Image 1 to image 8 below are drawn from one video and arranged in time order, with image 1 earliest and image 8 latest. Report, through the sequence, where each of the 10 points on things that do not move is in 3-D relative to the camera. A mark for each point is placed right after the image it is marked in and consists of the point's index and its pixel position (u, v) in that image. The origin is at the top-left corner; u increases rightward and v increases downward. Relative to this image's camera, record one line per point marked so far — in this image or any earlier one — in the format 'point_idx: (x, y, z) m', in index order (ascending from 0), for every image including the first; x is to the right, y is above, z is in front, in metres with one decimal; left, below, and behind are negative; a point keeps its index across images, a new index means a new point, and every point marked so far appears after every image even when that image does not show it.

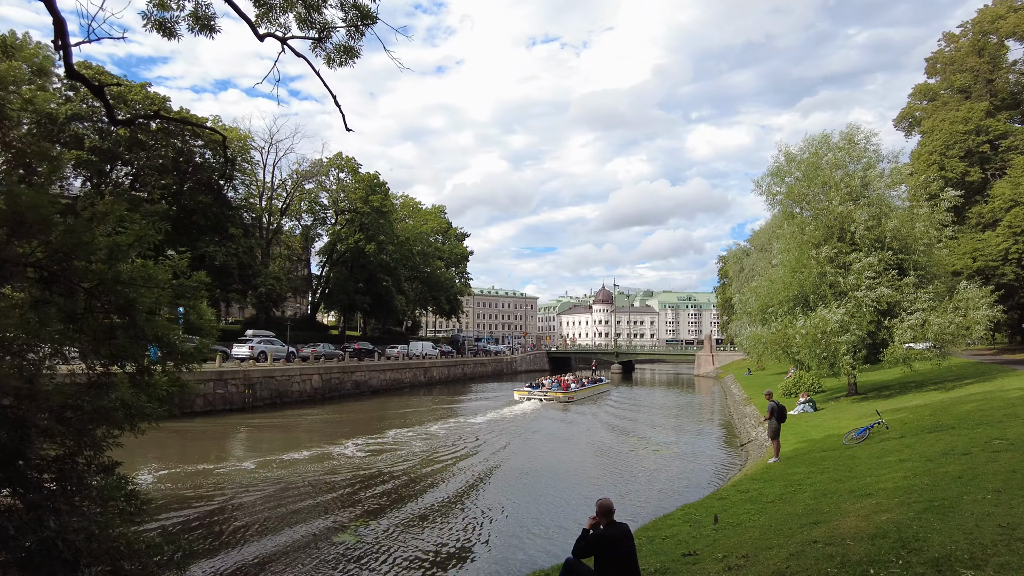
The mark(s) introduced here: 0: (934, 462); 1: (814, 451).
0: (+6.1, -2.6, +9.5) m
1: (+6.5, -3.5, +13.9) m
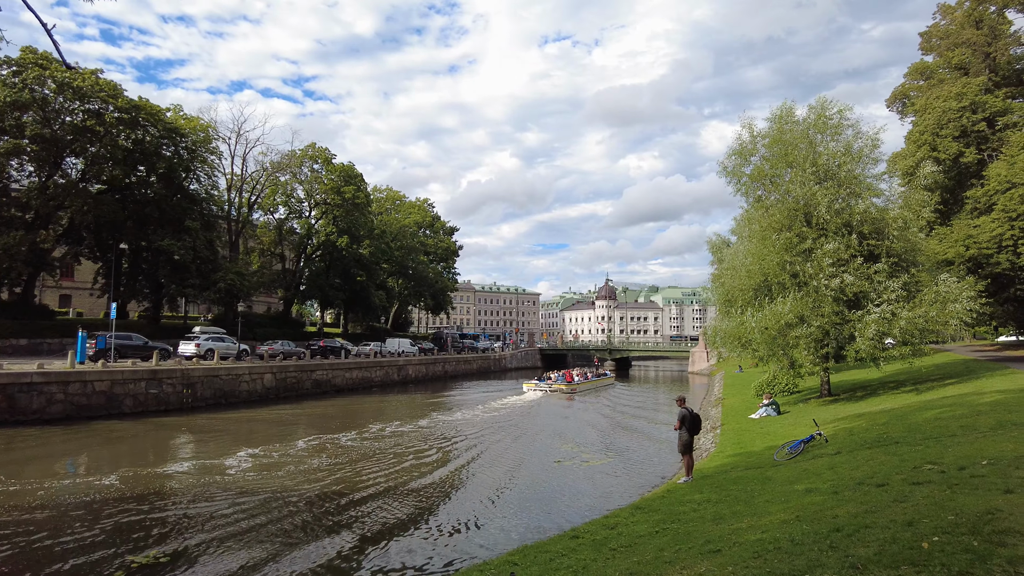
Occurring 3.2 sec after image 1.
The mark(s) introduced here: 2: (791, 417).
0: (+3.6, -2.3, +7.1) m
1: (+4.0, -3.2, +11.5) m
2: (+8.1, -3.7, +19.0) m
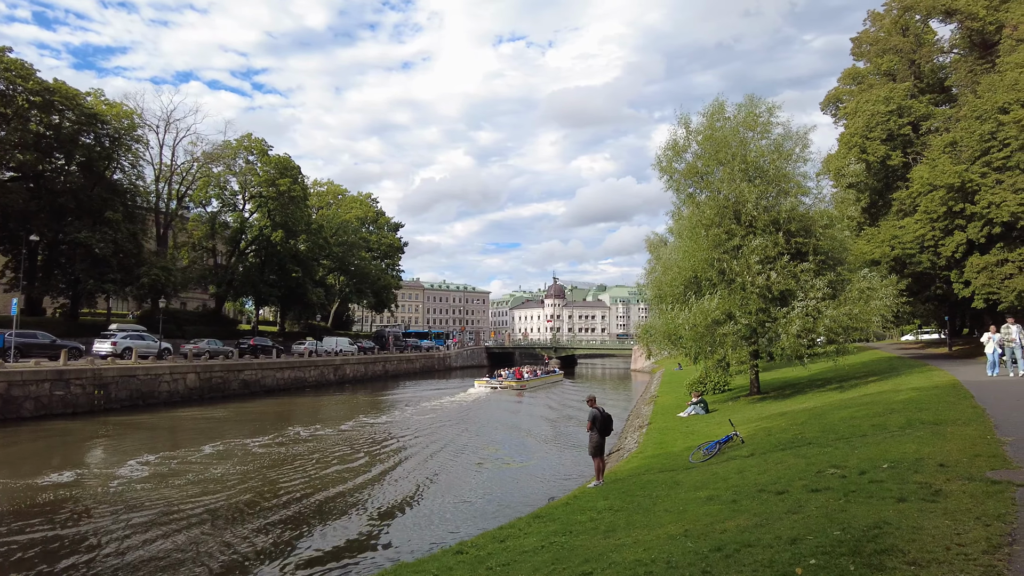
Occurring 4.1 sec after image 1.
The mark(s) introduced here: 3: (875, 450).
0: (+2.2, -2.2, +6.6) m
1: (+2.3, -3.1, +11.1) m
2: (+5.9, -3.7, +18.8) m
3: (+4.3, -1.9, +7.7) m
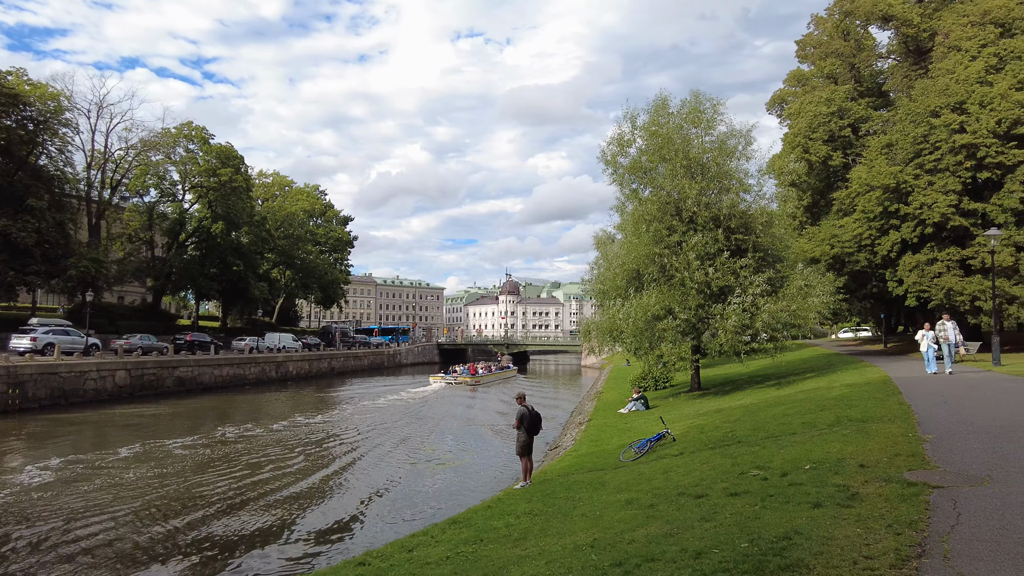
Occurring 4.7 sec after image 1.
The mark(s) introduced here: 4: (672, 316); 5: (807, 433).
0: (+1.3, -2.1, +6.2) m
1: (+1.1, -3.0, +10.7) m
2: (+4.2, -3.6, +18.6) m
3: (+3.3, -1.9, +7.5) m
4: (+4.8, -0.9, +19.5) m
5: (+4.0, -2.0, +8.9) m
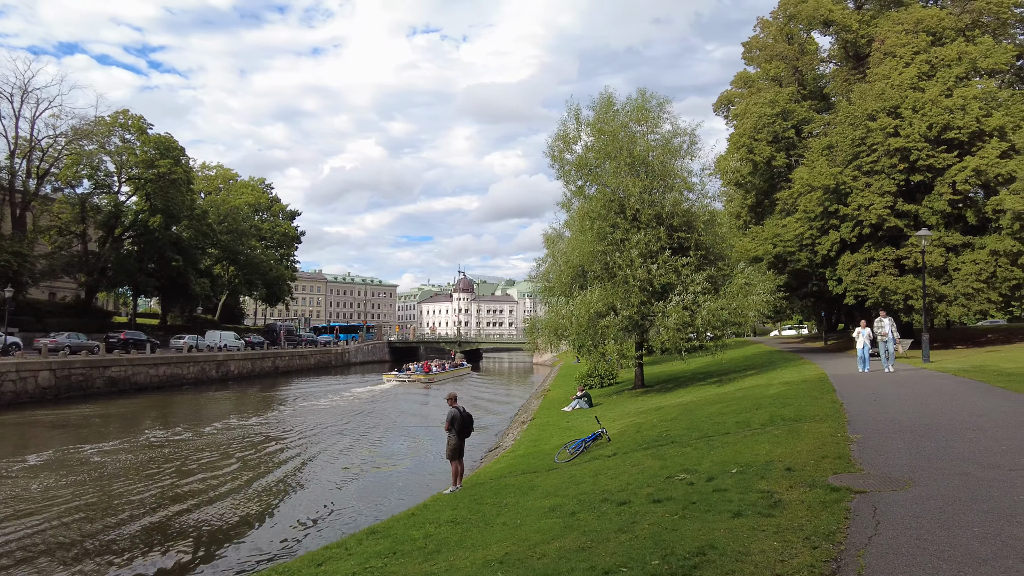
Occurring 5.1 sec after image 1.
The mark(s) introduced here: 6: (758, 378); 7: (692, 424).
0: (+0.5, -2.1, +5.9) m
1: (0.0, -3.0, +10.3) m
2: (+2.5, -3.5, +18.4) m
3: (+2.4, -1.8, +7.2) m
4: (+3.1, -0.8, +19.3) m
5: (+3.0, -1.9, +8.7) m
6: (+6.9, -2.5, +18.1) m
7: (+2.9, -2.2, +10.6) m
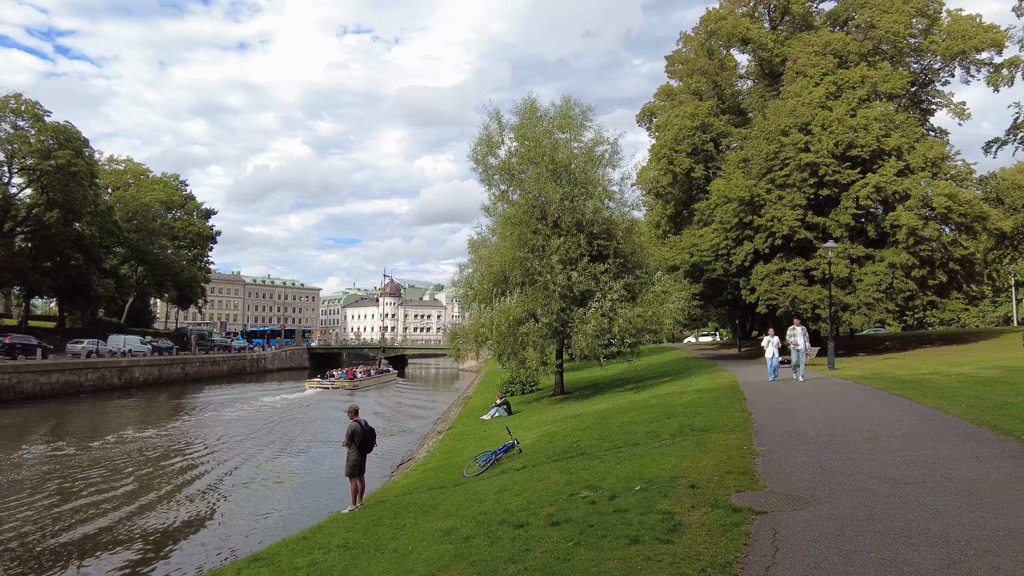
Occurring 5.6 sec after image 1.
0: (-0.4, -2.2, +5.4) m
1: (-1.4, -3.0, +9.8) m
2: (+0.2, -3.6, +18.1) m
3: (+1.3, -1.9, +7.0) m
4: (+0.7, -1.0, +19.1) m
5: (+1.8, -2.0, +8.5) m
6: (+4.6, -2.7, +18.2) m
7: (+1.5, -2.3, +10.4) m
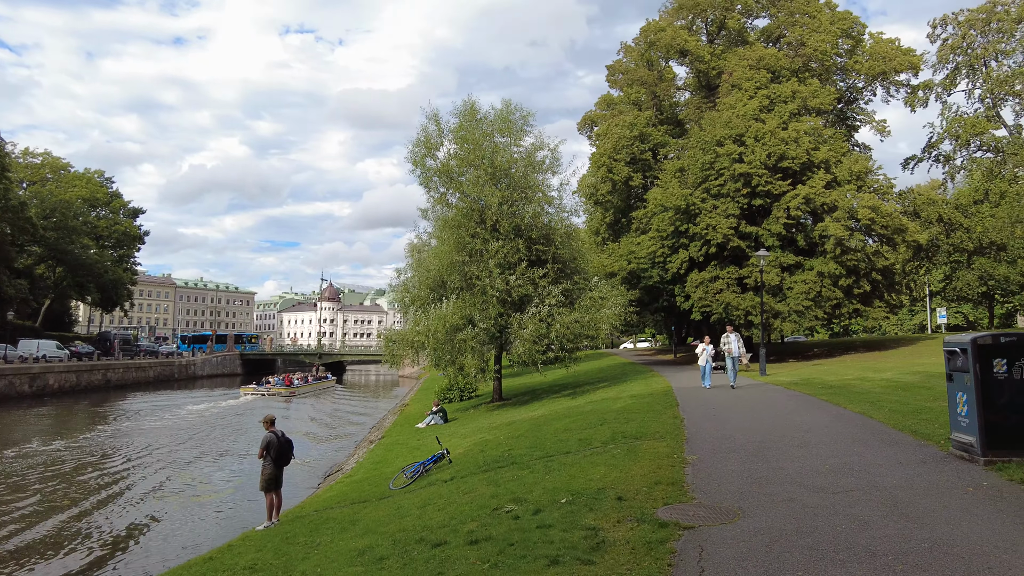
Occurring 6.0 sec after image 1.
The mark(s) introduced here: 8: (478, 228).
0: (-1.0, -2.2, +5.0) m
1: (-2.4, -3.1, +9.2) m
2: (-1.6, -3.8, +17.7) m
3: (+0.6, -1.9, +6.7) m
4: (-1.1, -1.1, +18.7) m
5: (+0.8, -2.1, +8.2) m
6: (+2.8, -2.9, +18.2) m
7: (+0.4, -2.4, +10.1) m
8: (-1.0, +1.8, +19.8) m
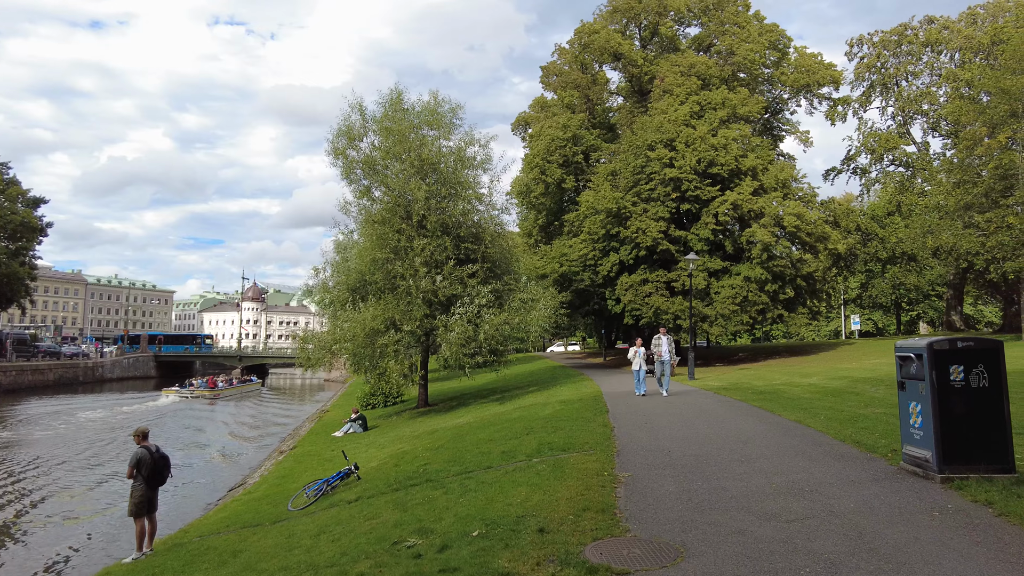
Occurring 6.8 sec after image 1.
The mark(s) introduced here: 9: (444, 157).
0: (-1.7, -2.1, +4.0) m
1: (-3.5, -3.0, +8.0) m
2: (-3.5, -3.7, +16.5) m
3: (-0.3, -1.9, +5.8) m
4: (-3.2, -1.1, +17.6) m
5: (-0.1, -2.0, +7.4) m
6: (+0.8, -2.9, +17.5) m
7: (-0.8, -2.4, +9.2) m
8: (-3.1, +1.9, +18.7) m
9: (-2.1, +4.0, +19.8) m
